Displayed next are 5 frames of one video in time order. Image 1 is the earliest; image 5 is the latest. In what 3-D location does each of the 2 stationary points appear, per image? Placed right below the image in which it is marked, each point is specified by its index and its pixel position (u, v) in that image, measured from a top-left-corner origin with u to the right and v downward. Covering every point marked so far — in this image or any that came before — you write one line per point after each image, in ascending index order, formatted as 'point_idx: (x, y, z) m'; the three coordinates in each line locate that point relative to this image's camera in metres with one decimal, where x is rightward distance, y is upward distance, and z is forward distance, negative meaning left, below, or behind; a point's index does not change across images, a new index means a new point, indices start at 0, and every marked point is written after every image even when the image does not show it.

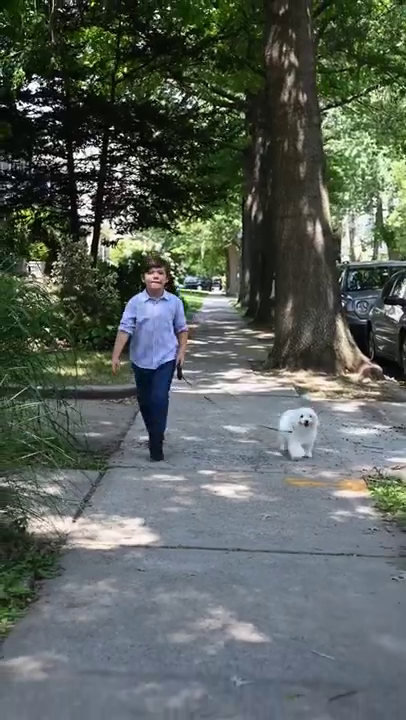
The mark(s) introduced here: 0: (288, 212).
0: (+0.7, +1.3, +11.8) m
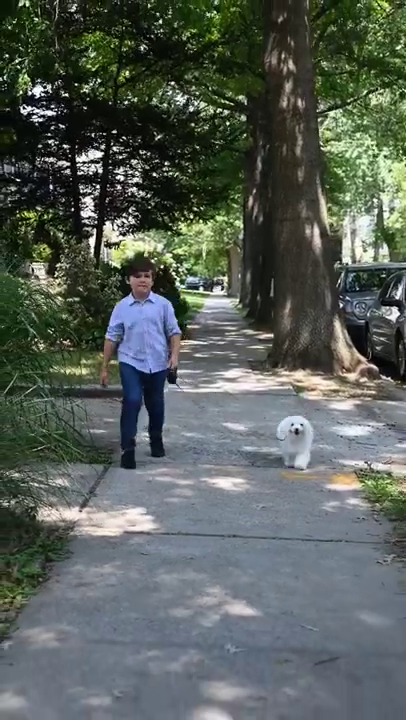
0: (+0.7, +1.3, +12.2) m
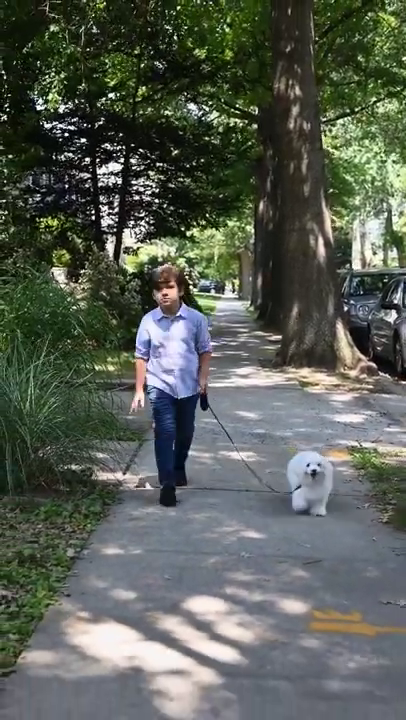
0: (+0.9, +1.3, +13.6) m
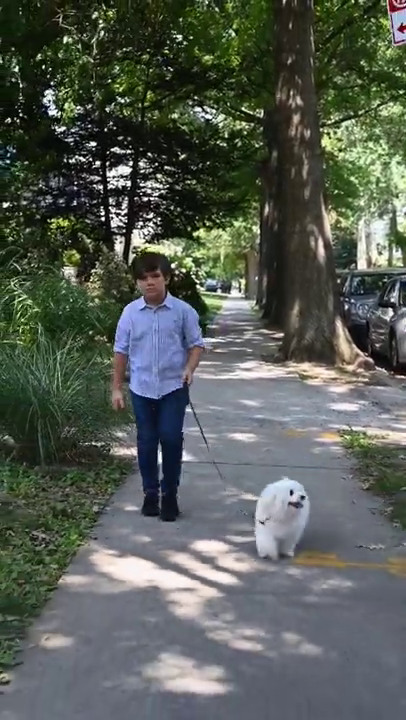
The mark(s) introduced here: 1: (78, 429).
0: (+0.9, +1.3, +14.5) m
1: (-0.6, -0.3, +7.1) m
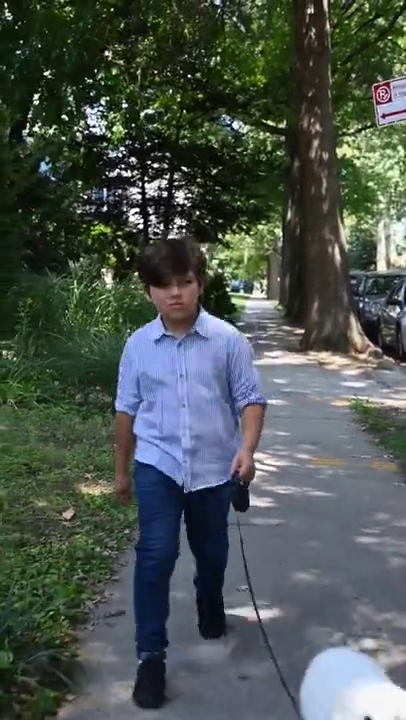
0: (+1.3, +1.5, +17.3) m
1: (-0.3, -0.2, +9.9) m
